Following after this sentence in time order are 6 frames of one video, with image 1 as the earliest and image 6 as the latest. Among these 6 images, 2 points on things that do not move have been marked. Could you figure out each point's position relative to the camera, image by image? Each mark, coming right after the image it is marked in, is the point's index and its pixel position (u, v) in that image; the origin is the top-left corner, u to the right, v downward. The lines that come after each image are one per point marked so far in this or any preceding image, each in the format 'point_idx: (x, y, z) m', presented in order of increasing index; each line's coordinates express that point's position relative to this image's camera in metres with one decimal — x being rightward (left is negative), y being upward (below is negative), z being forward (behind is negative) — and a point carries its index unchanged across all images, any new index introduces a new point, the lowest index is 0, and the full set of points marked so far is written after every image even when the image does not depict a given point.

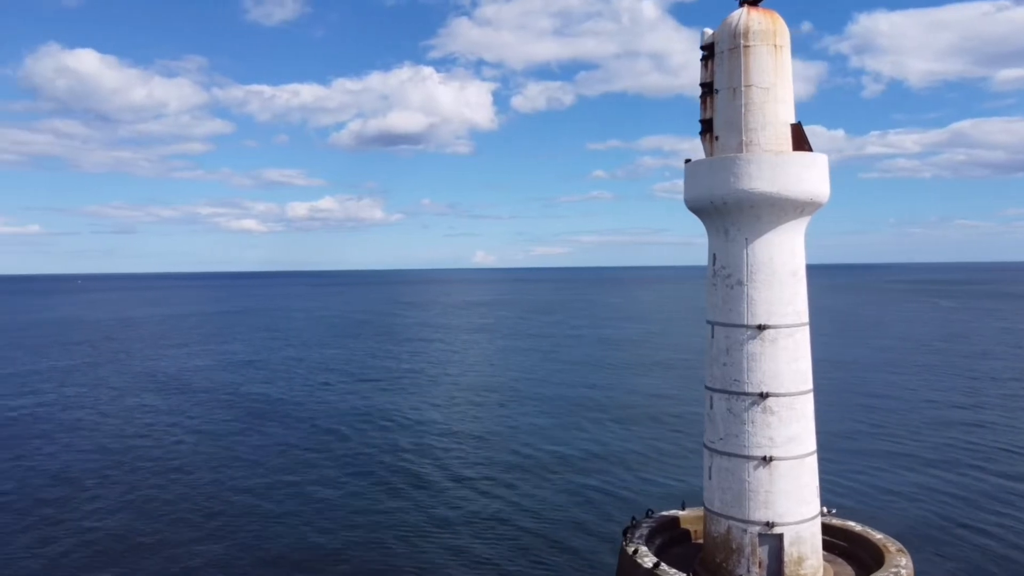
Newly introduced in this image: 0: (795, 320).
0: (+4.0, -0.5, +11.6) m
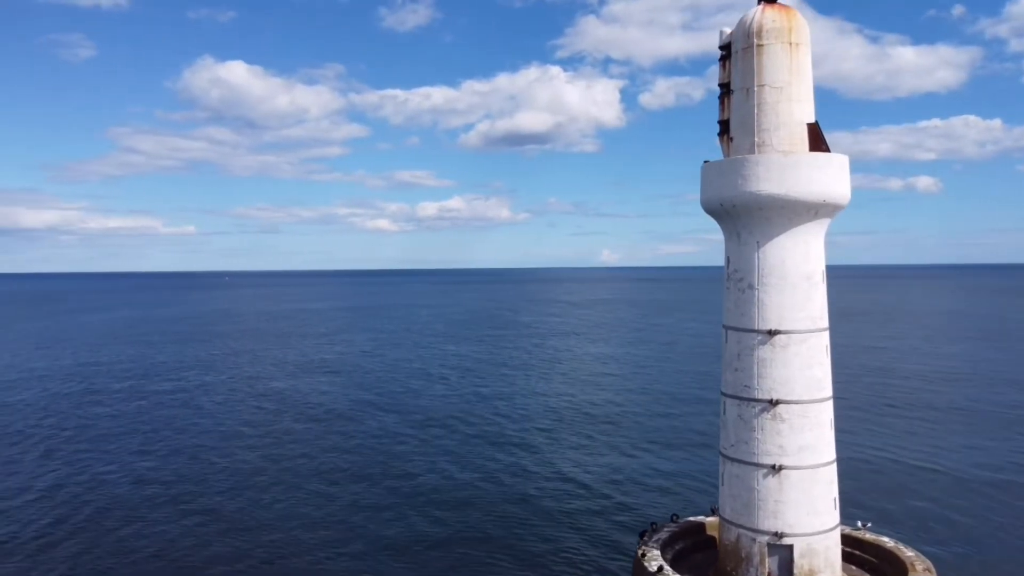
0: (+4.0, -0.5, +11.3) m
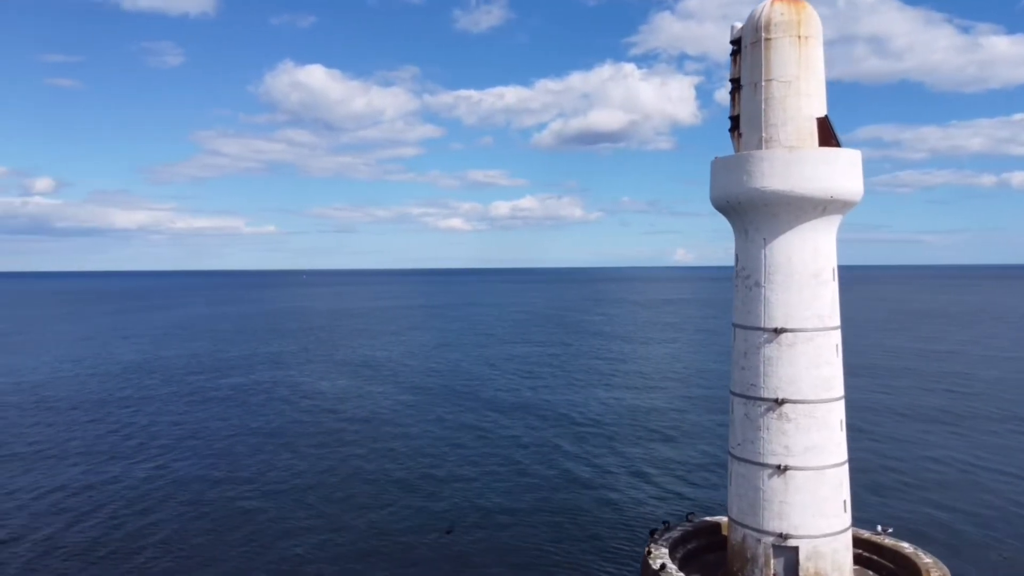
0: (+4.1, -0.5, +11.1) m
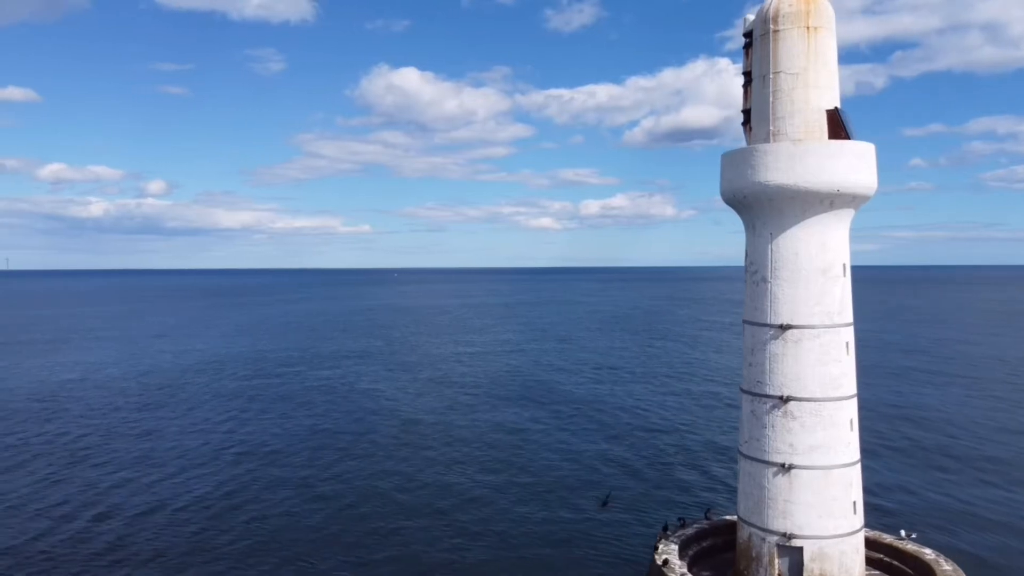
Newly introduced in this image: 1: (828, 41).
0: (+4.1, -0.4, +10.8) m
1: (+4.2, +3.3, +11.0) m
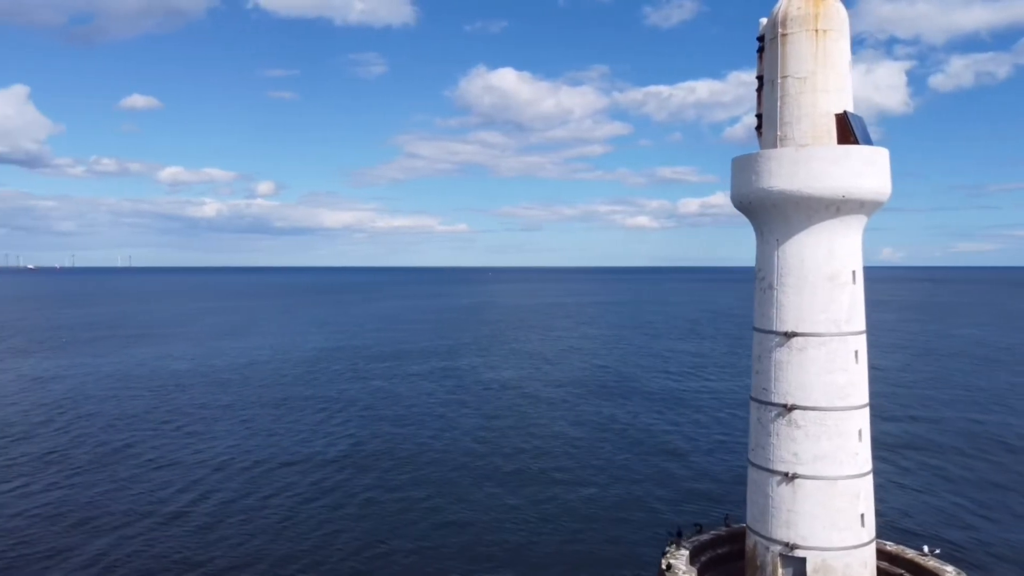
0: (+4.1, -0.5, +10.6) m
1: (+4.2, +3.2, +10.7) m
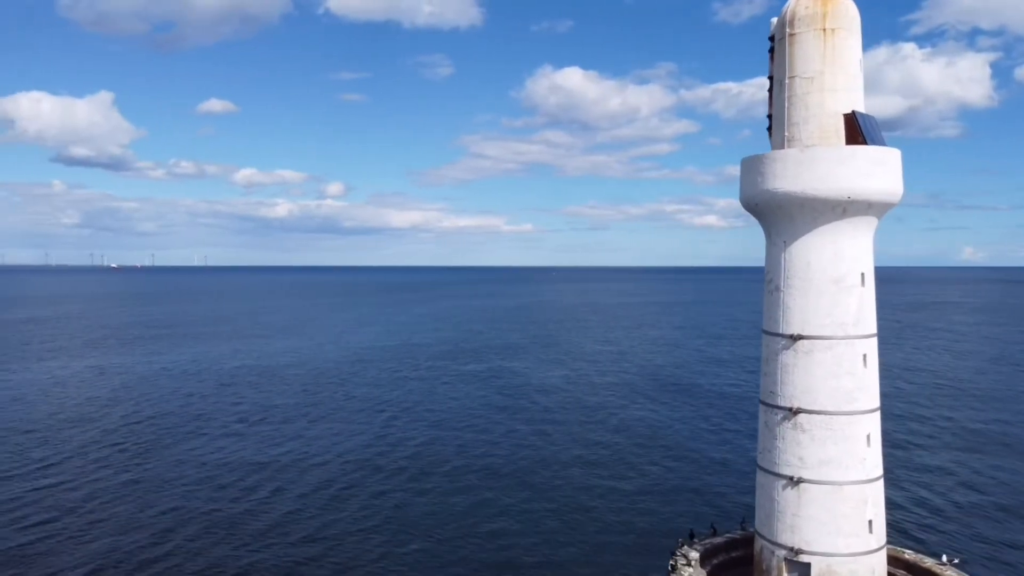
0: (+4.1, -0.6, +10.5) m
1: (+4.3, +3.1, +10.6) m
